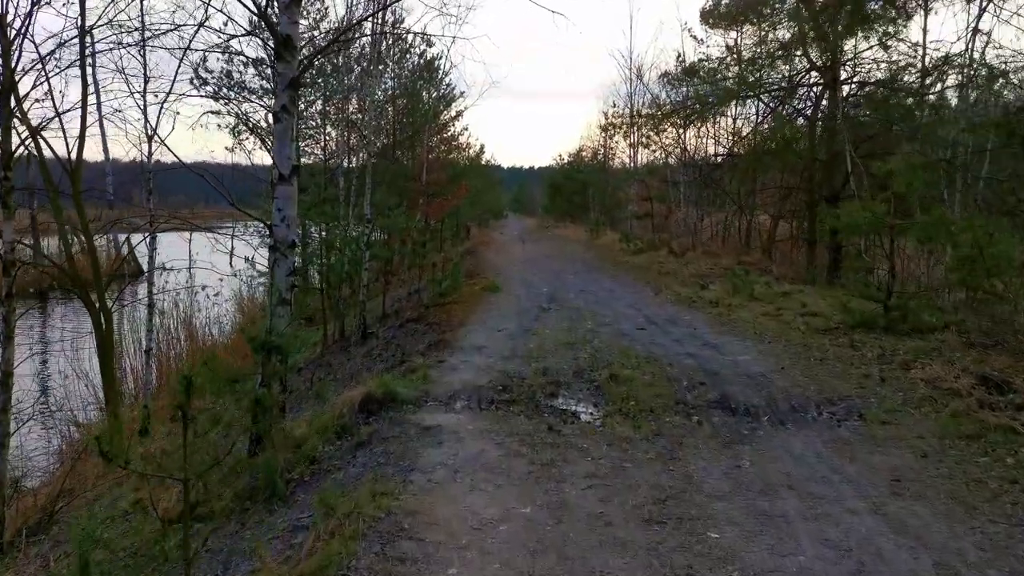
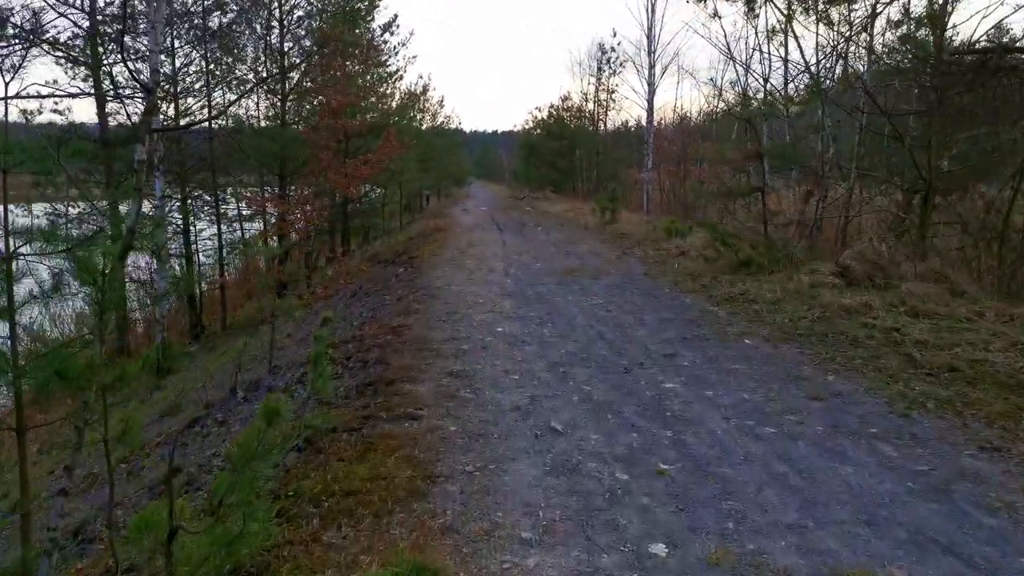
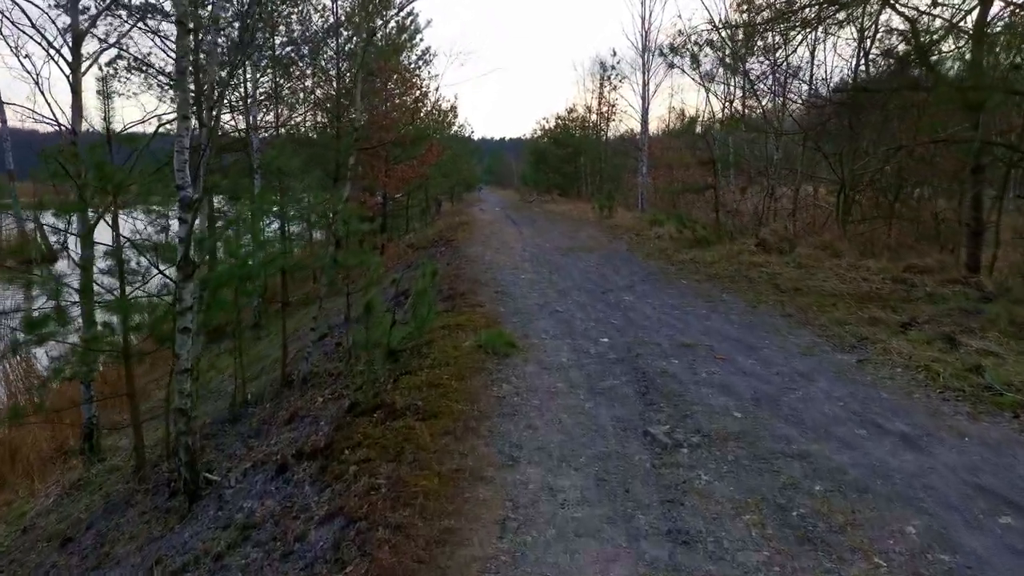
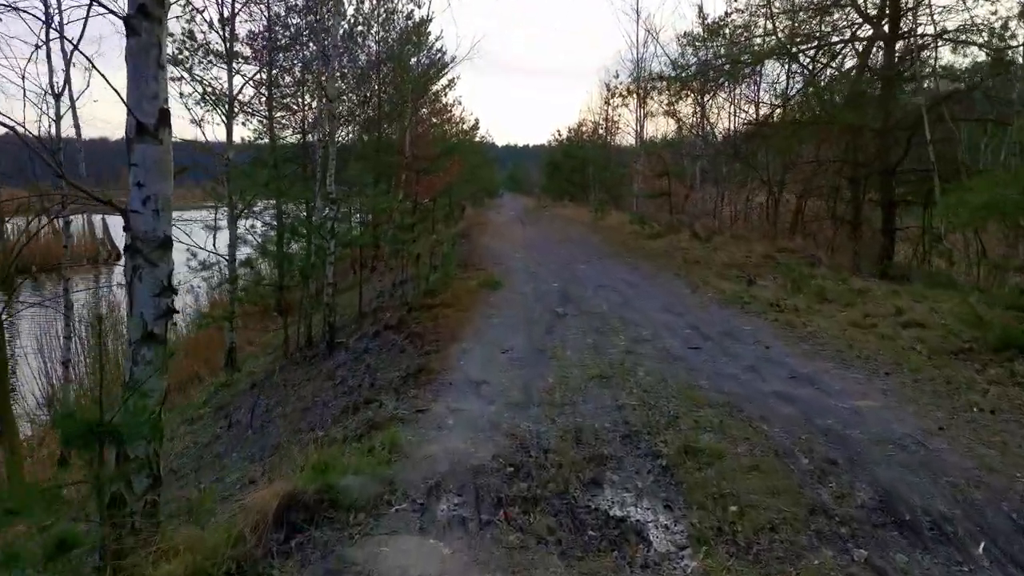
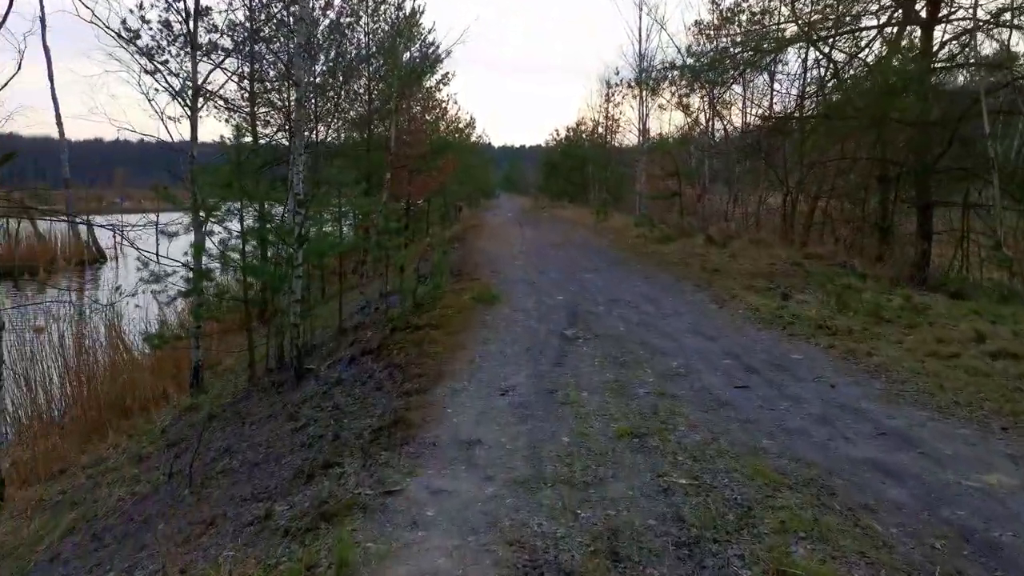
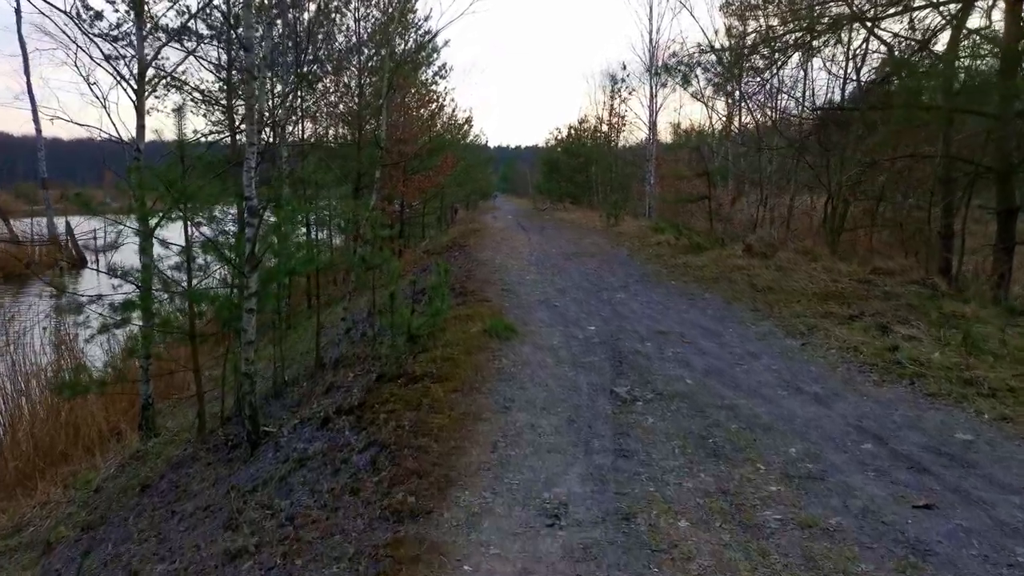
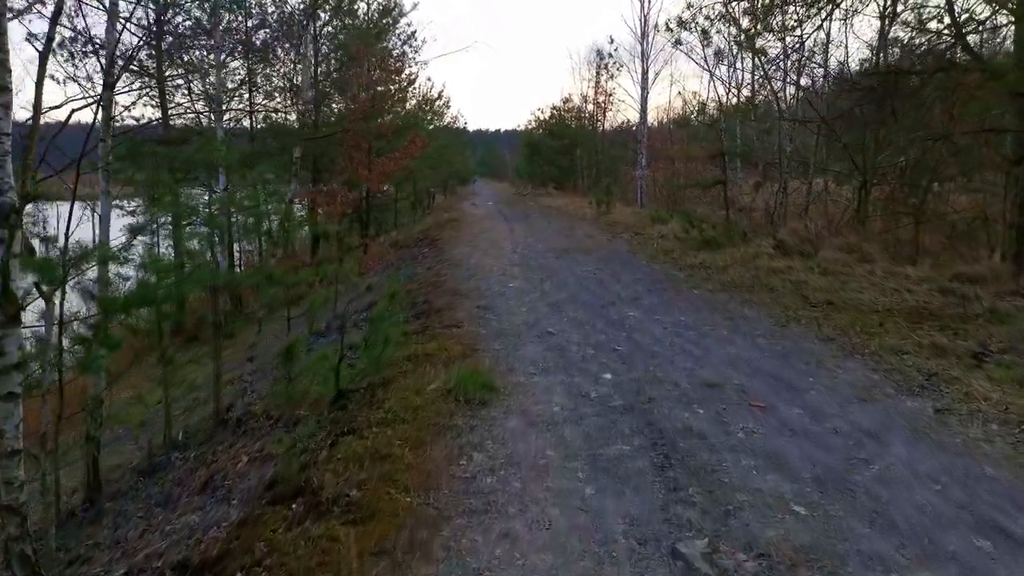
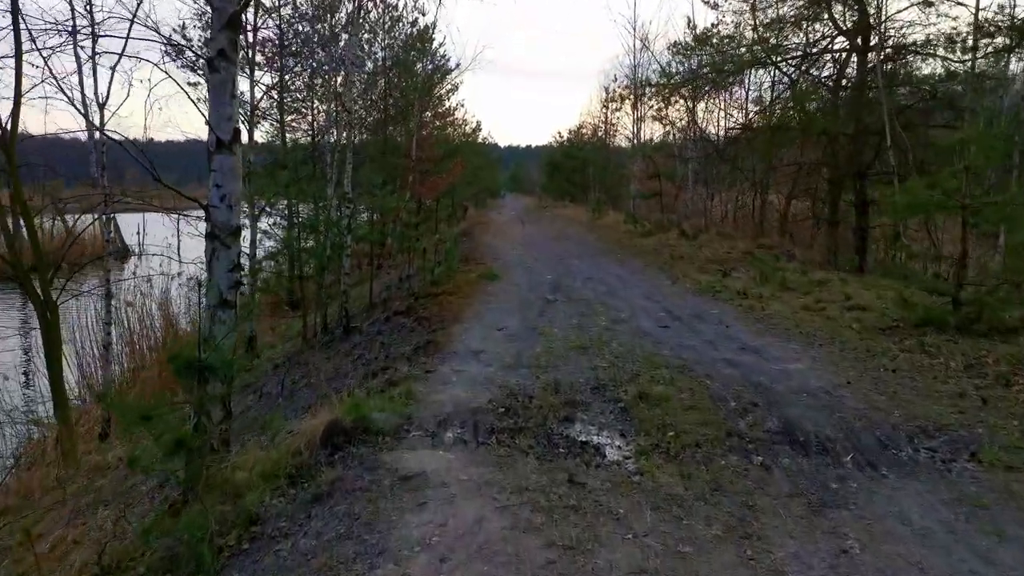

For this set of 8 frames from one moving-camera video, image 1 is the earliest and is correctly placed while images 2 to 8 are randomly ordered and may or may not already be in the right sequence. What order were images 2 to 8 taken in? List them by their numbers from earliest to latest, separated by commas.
8, 4, 5, 6, 3, 7, 2
